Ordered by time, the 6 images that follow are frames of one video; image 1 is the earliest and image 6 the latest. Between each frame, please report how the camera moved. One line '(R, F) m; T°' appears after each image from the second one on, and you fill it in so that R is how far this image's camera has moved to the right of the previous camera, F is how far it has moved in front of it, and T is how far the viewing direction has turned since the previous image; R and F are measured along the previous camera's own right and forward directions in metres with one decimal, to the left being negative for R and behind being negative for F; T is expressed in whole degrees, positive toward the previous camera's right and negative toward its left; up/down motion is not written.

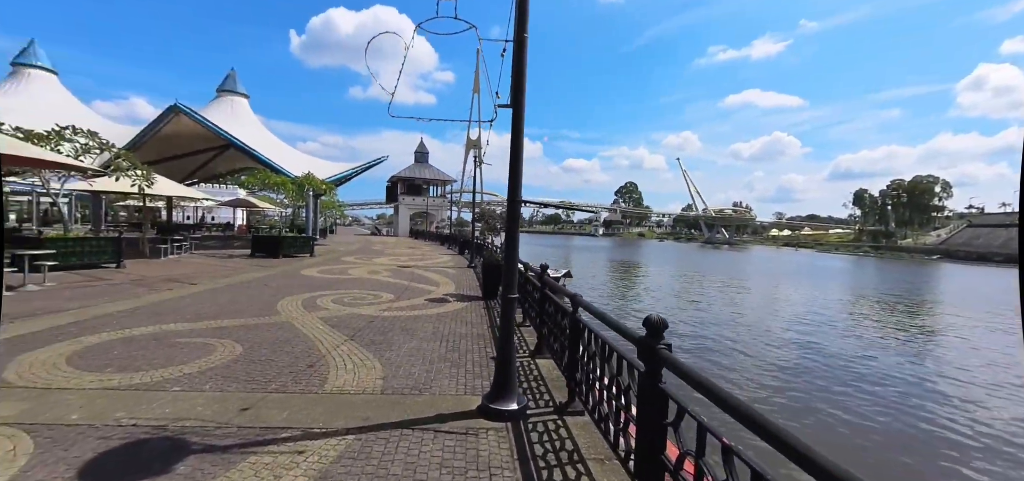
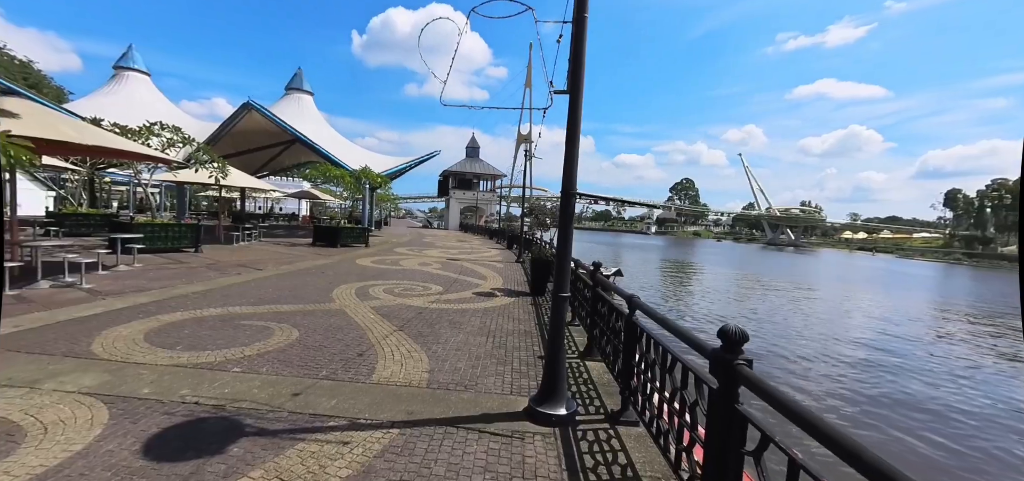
(0.0, +0.2) m; -7°
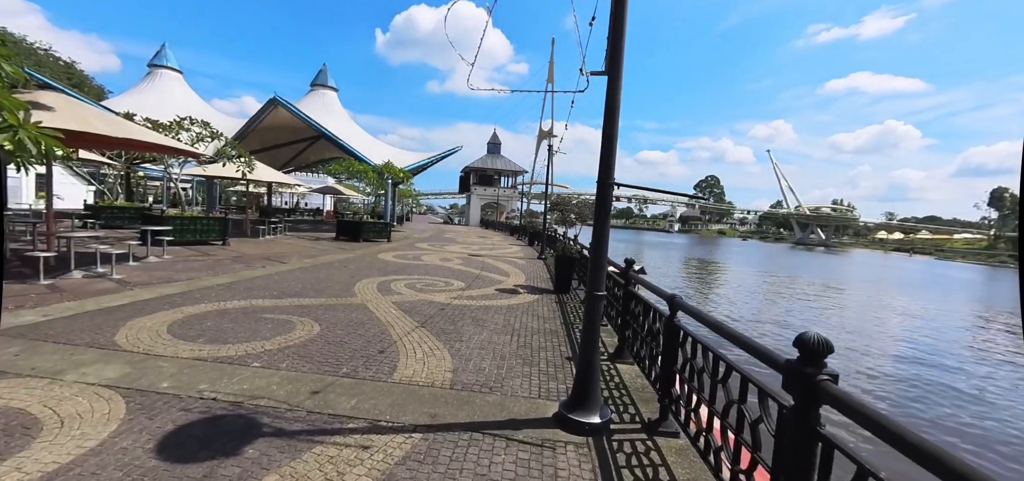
(-0.1, +0.3) m; -3°
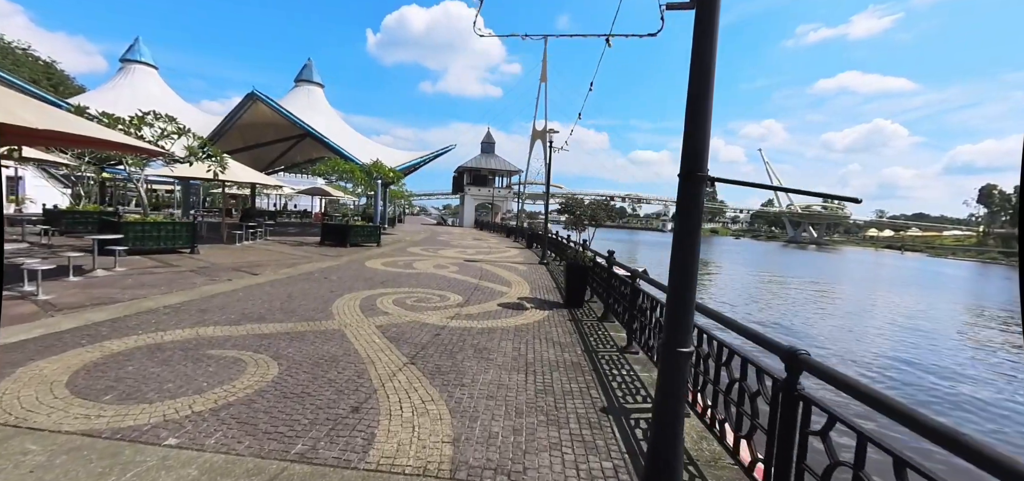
(-0.2, +1.2) m; +1°
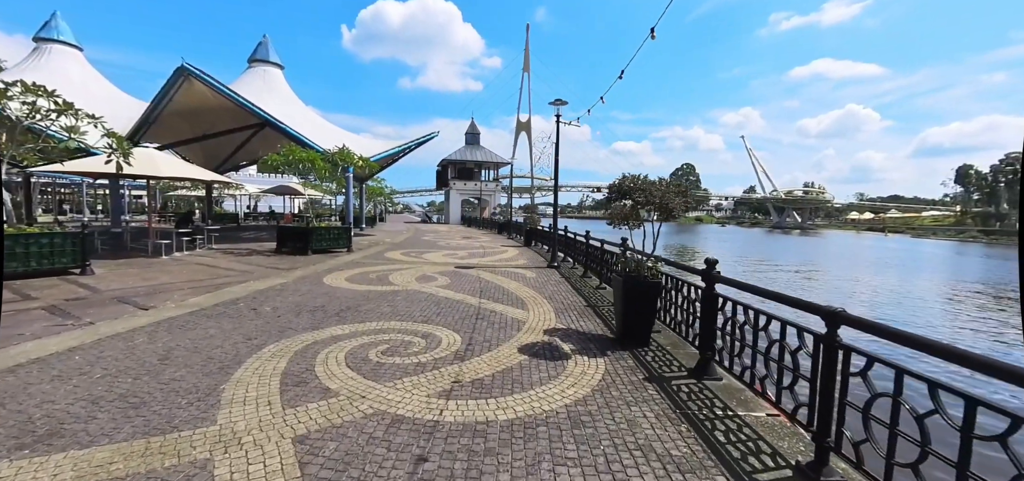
(-0.5, +3.1) m; +2°
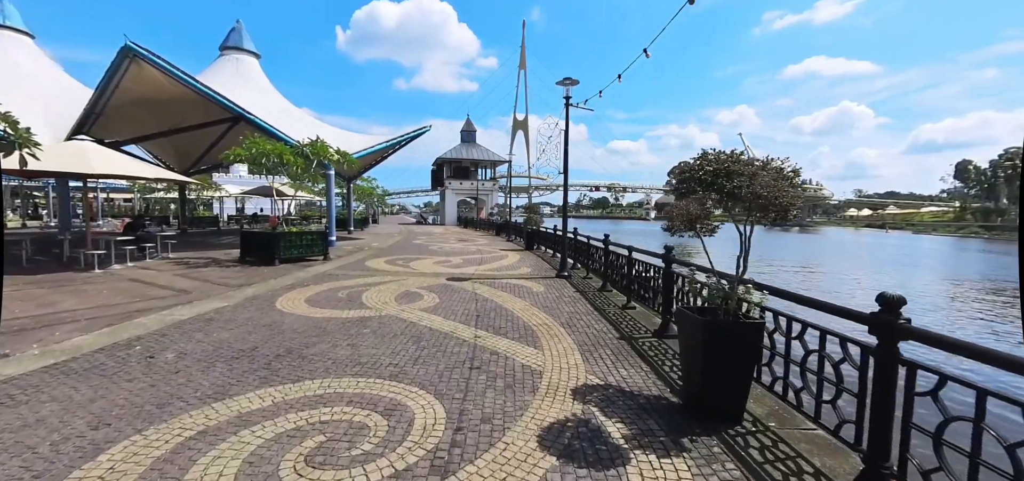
(-0.1, +2.0) m; 0°
